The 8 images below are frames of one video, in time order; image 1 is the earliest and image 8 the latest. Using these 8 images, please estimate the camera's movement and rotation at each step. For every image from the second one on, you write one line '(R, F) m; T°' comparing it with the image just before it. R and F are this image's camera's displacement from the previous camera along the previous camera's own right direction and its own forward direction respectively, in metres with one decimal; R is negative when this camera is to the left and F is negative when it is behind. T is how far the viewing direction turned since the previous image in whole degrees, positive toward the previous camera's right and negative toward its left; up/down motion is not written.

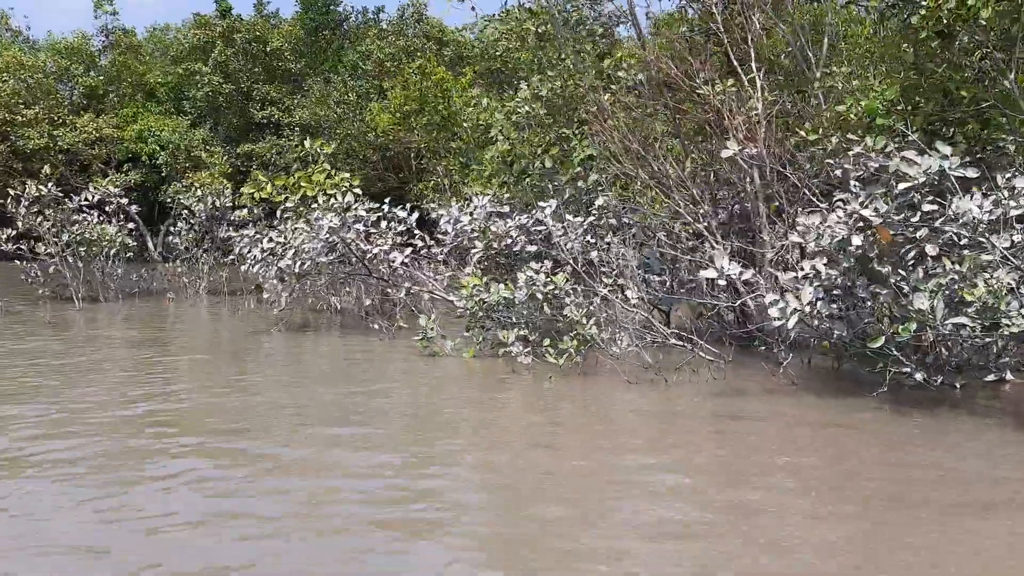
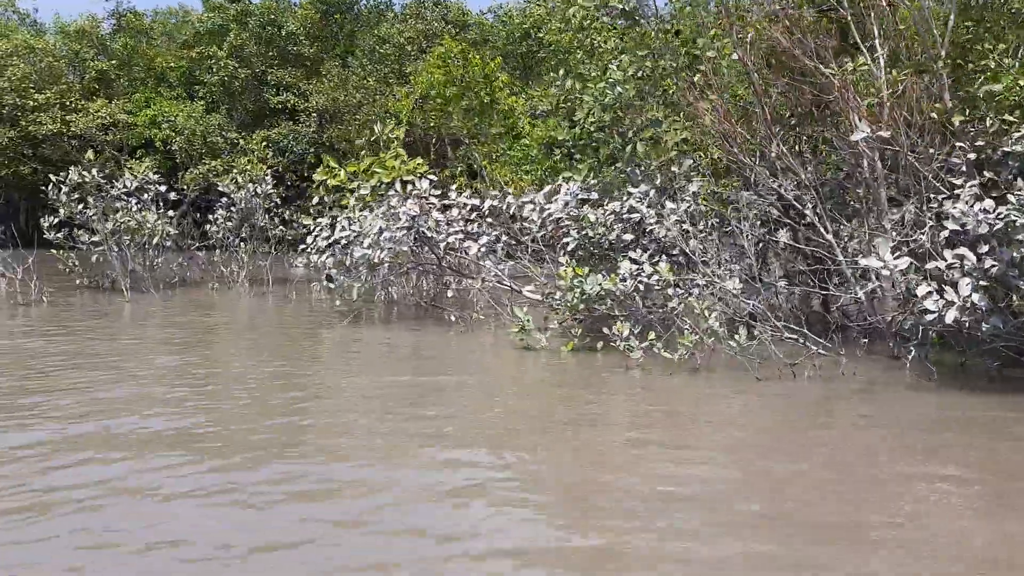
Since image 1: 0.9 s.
(-0.9, +0.4) m; +1°
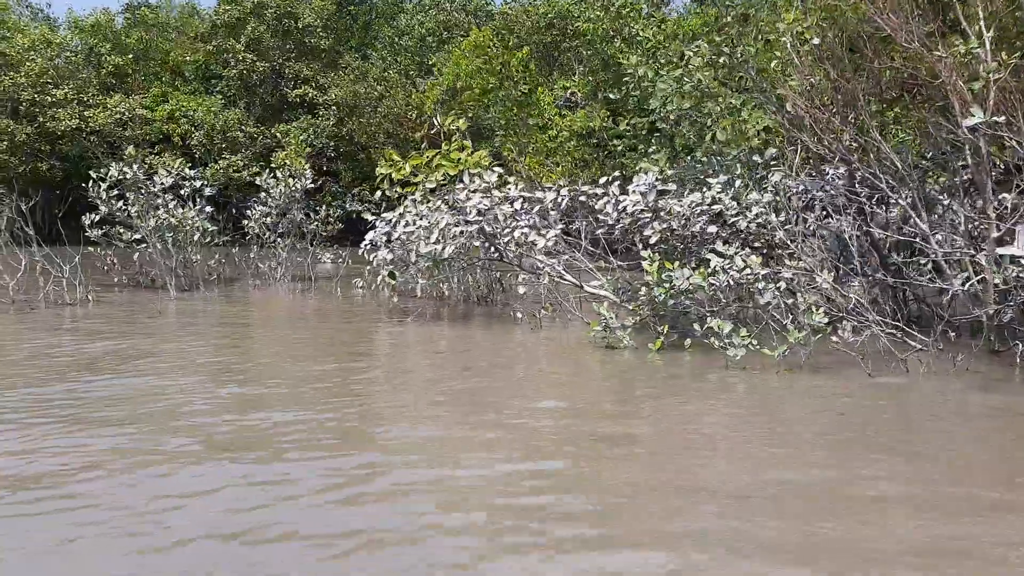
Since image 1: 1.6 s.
(-0.6, +0.3) m; 0°
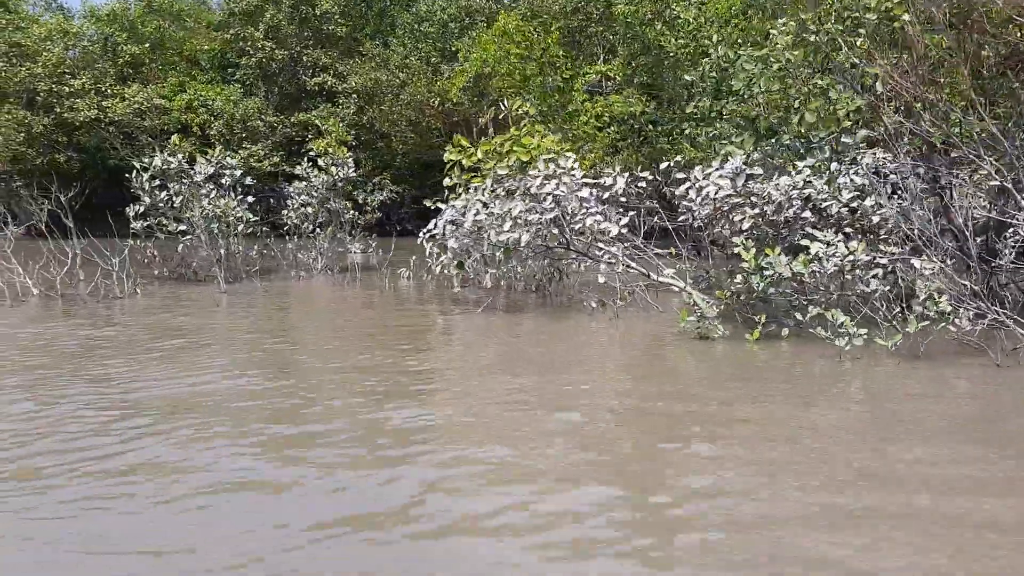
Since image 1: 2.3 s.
(-0.7, +0.3) m; 0°
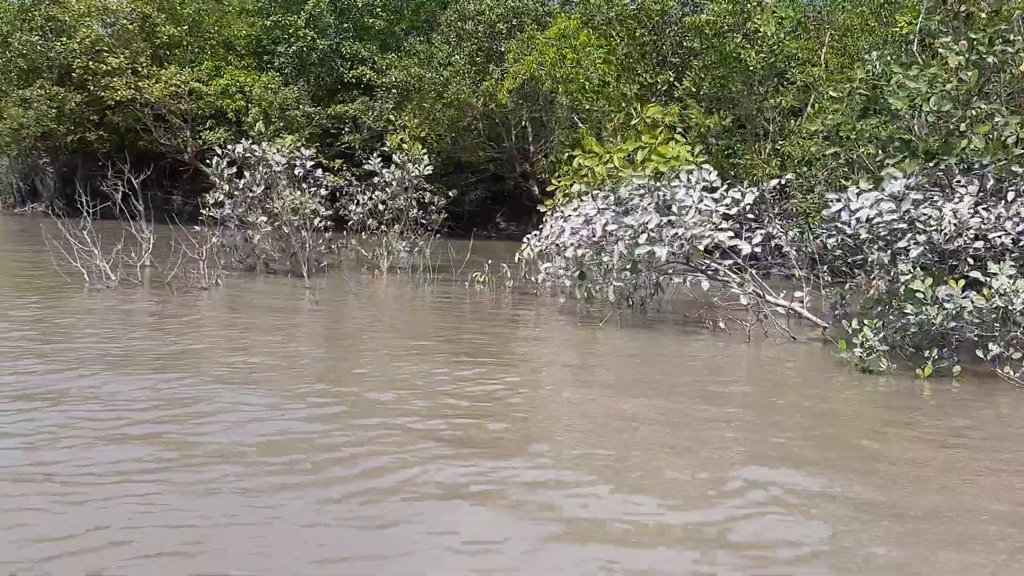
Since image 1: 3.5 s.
(-1.2, +0.4) m; +1°
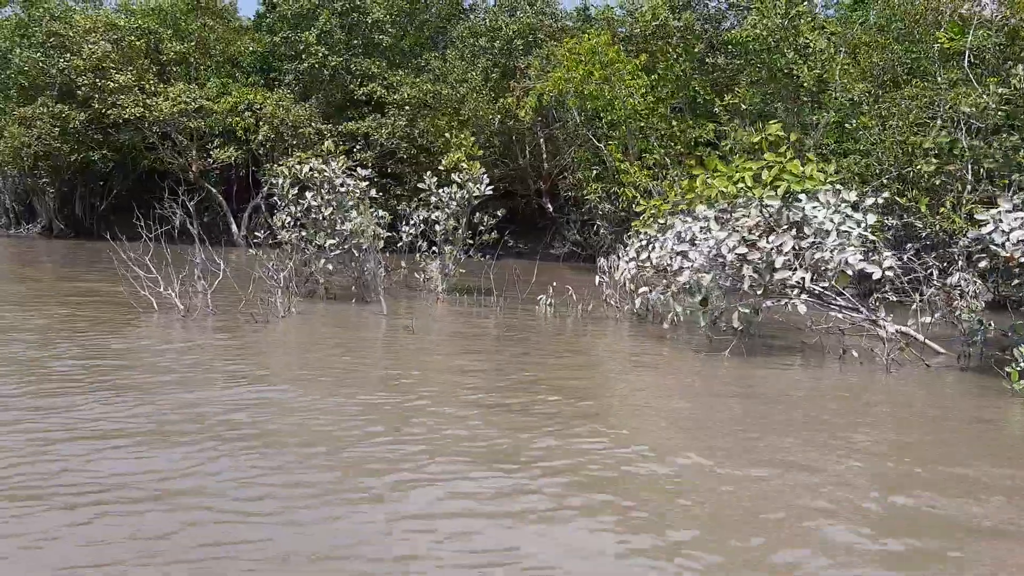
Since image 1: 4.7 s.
(-1.3, +0.5) m; +2°
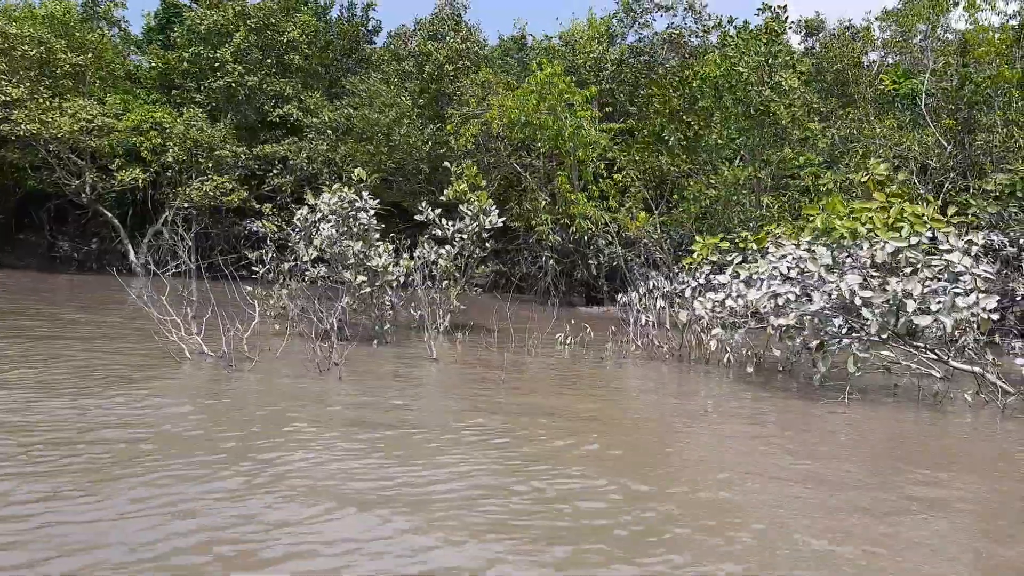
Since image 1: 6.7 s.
(-2.1, +0.7) m; +9°
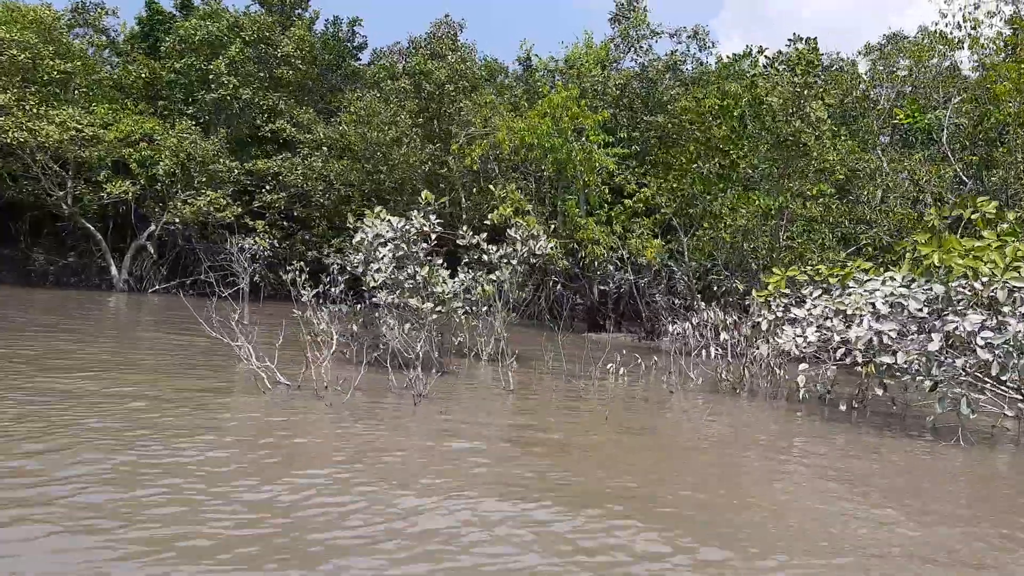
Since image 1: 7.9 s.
(-1.3, +0.3) m; +3°
